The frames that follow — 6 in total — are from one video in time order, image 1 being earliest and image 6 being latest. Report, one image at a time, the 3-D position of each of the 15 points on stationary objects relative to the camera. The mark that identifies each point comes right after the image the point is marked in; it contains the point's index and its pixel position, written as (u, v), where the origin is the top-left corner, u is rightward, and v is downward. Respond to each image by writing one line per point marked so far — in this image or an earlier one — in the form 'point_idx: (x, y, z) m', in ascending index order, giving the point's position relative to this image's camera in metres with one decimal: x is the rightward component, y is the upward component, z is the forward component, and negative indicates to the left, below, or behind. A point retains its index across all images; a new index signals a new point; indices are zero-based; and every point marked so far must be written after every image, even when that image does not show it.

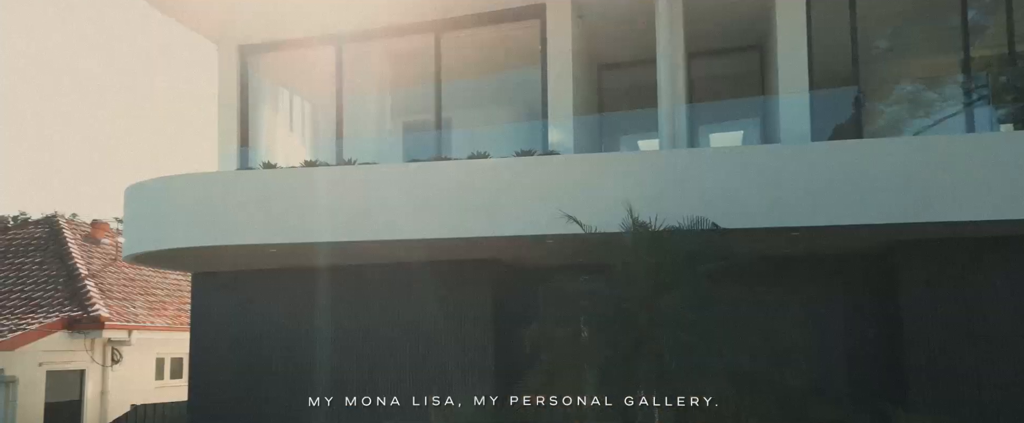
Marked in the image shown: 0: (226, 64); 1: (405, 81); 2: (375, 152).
0: (-3.8, +2.0, +11.3) m
1: (-1.3, +1.7, +10.8) m
2: (-1.6, +0.7, +9.8) m
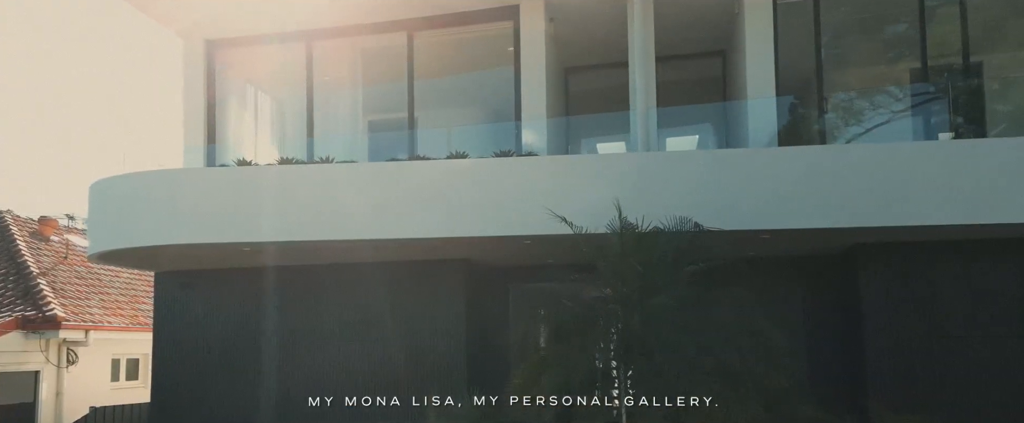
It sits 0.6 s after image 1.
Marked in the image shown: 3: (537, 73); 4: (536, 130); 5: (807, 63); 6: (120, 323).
0: (-4.2, +2.0, +11.1) m
1: (-1.7, +1.7, +10.8) m
2: (-1.9, +0.7, +9.7) m
3: (+0.3, +1.7, +10.1) m
4: (+0.3, +0.9, +9.4) m
5: (+3.6, +1.8, +10.2) m
6: (-6.7, -1.9, +14.3) m
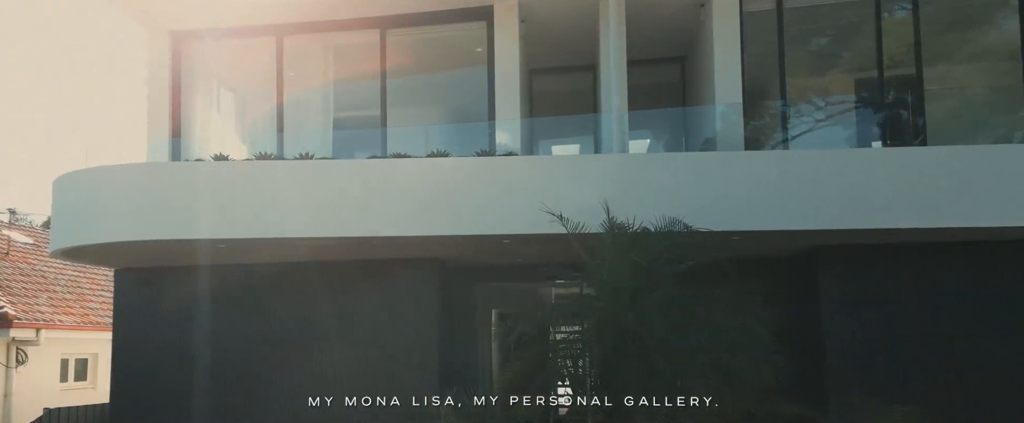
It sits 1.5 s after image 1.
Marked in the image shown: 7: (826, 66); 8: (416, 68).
0: (-4.6, +2.0, +10.8) m
1: (-2.1, +1.8, +10.7) m
2: (-2.2, +0.8, +9.6) m
3: (0.0, +1.7, +10.2) m
4: (0.0, +0.9, +9.5) m
5: (+3.3, +1.8, +10.5) m
6: (-7.4, -1.8, +13.8) m
7: (+3.9, +1.8, +10.5) m
8: (-1.2, +1.8, +10.6) m
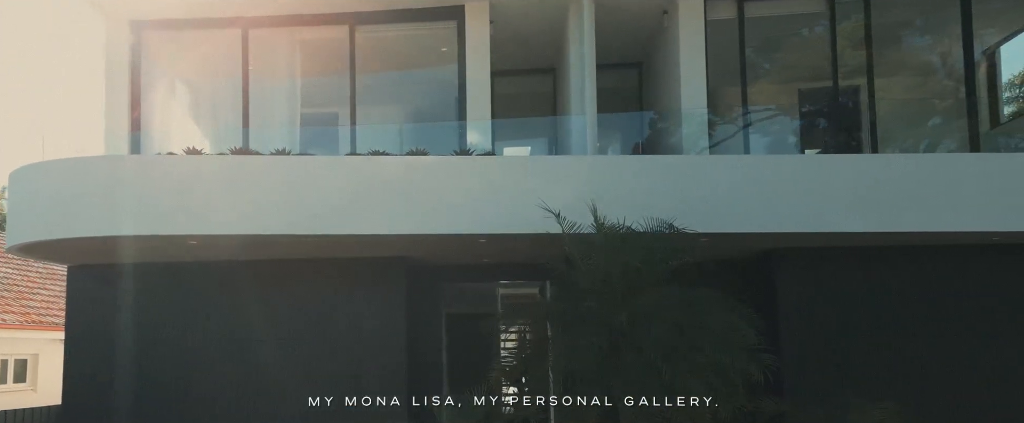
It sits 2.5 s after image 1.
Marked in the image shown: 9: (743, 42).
0: (-5.0, +2.1, +10.5) m
1: (-2.5, +1.8, +10.5) m
2: (-2.6, +0.8, +9.5) m
3: (-0.4, +1.7, +10.2) m
4: (-0.3, +0.9, +9.5) m
5: (+2.9, +1.7, +10.8) m
6: (-8.1, -1.8, +13.2) m
7: (+3.5, +1.8, +10.8) m
8: (-1.6, +1.9, +10.5) m
9: (+3.0, +2.2, +10.9) m
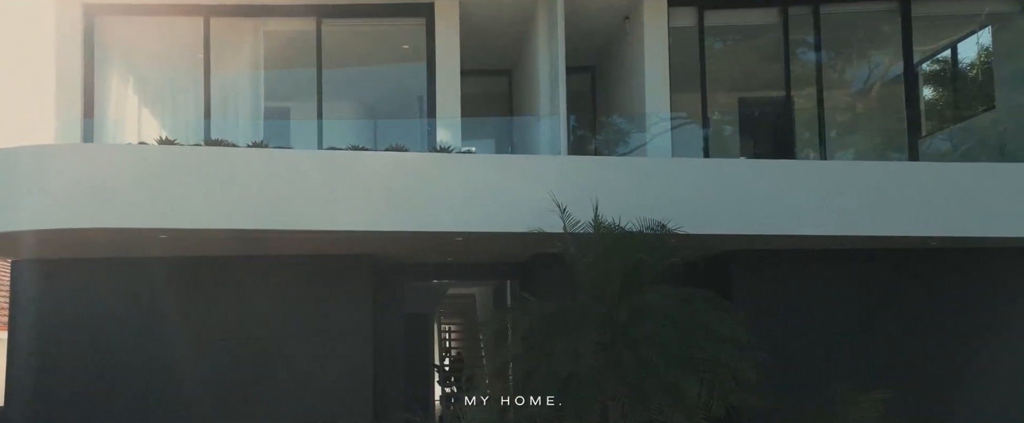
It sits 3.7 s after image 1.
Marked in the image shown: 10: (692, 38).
0: (-5.4, +2.2, +10.0) m
1: (-2.9, +1.8, +10.3) m
2: (-2.9, +0.9, +9.2) m
3: (-0.8, +1.7, +10.2) m
4: (-0.7, +1.0, +9.5) m
5: (+2.4, +1.7, +11.1) m
6: (-8.8, -1.6, +12.3) m
7: (+3.1, +1.7, +11.2) m
8: (-2.0, +1.9, +10.4) m
9: (+2.6, +2.2, +11.2) m
10: (+2.5, +2.4, +11.3) m
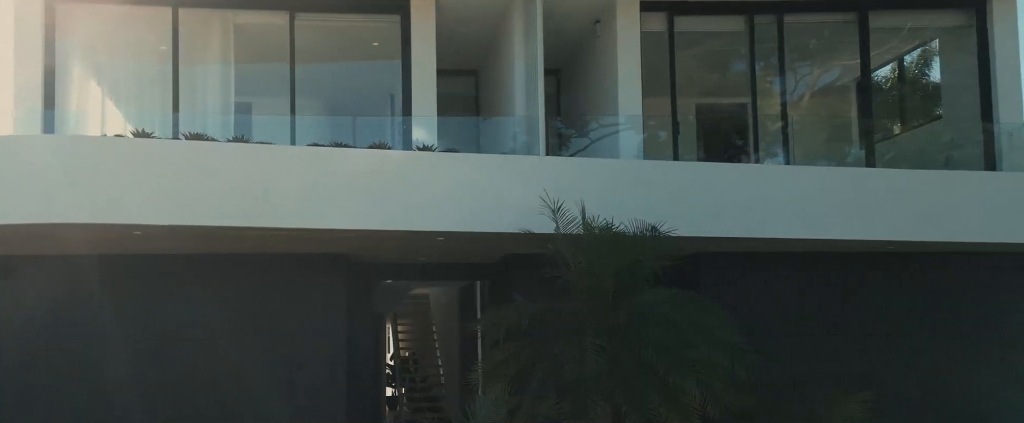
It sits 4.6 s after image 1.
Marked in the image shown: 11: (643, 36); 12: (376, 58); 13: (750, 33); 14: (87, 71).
0: (-5.7, +2.3, +9.5) m
1: (-3.2, +1.9, +10.0) m
2: (-3.1, +0.9, +9.0) m
3: (-1.1, +1.7, +10.1) m
4: (-0.9, +1.0, +9.4) m
5: (+2.0, +1.7, +11.2) m
6: (-9.3, -1.5, +11.6) m
7: (+2.7, +1.7, +11.4) m
8: (-2.3, +1.9, +10.2) m
9: (+2.2, +2.2, +11.4) m
10: (+2.1, +2.3, +11.4) m
11: (+1.8, +2.4, +11.3) m
12: (-1.7, +1.9, +10.3) m
13: (+3.3, +2.5, +11.6) m
14: (-5.0, +1.7, +9.7) m
